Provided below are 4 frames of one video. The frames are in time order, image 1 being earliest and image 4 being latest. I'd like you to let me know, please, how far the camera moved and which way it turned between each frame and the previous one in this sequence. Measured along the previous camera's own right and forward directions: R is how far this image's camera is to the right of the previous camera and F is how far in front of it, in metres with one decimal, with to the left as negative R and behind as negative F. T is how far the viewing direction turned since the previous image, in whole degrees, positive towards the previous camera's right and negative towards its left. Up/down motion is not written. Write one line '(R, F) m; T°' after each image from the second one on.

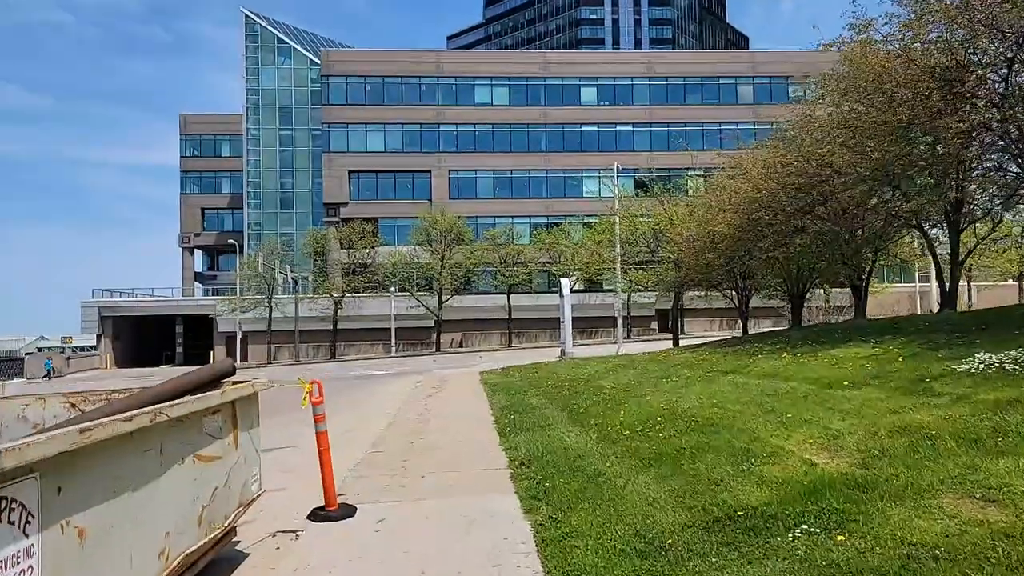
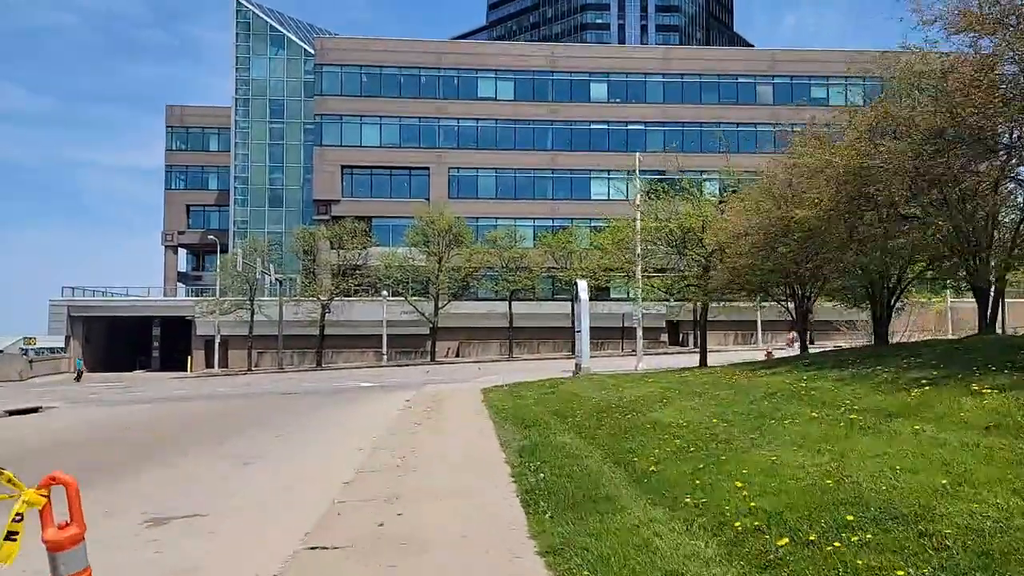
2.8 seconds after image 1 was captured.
(-0.4, +4.5) m; 0°
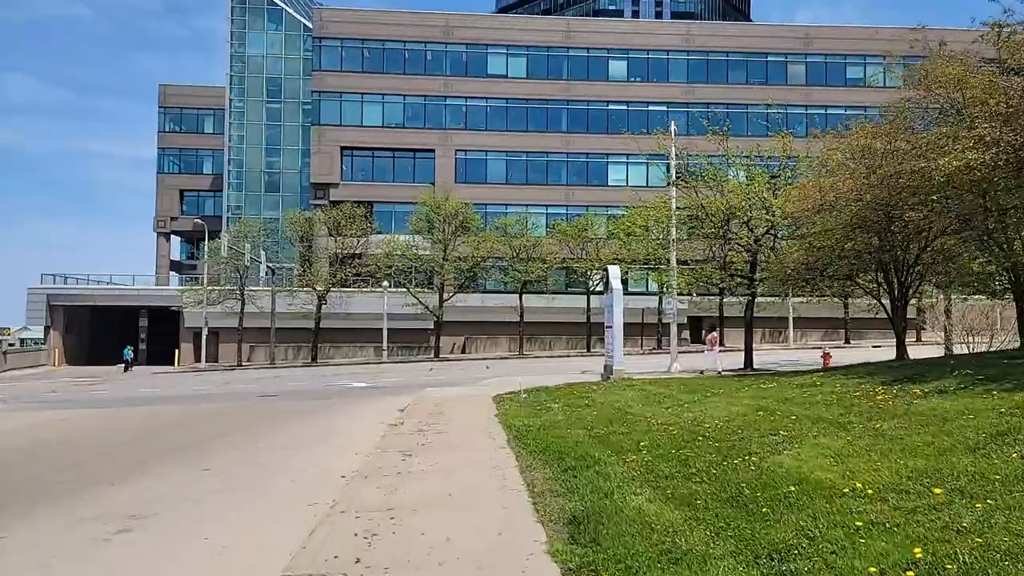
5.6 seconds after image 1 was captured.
(-0.4, +4.4) m; -1°
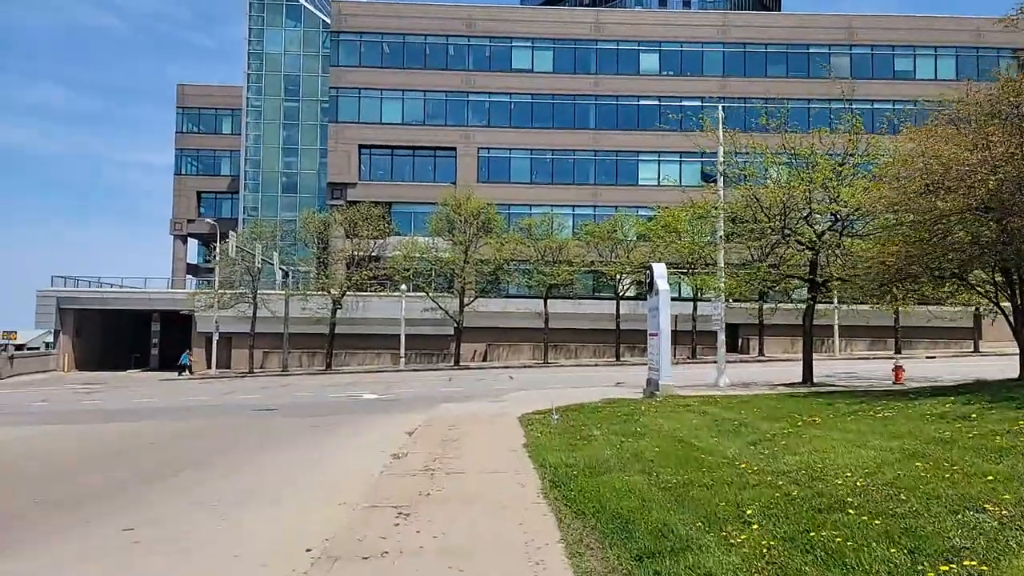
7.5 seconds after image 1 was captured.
(-0.2, +3.0) m; -2°
